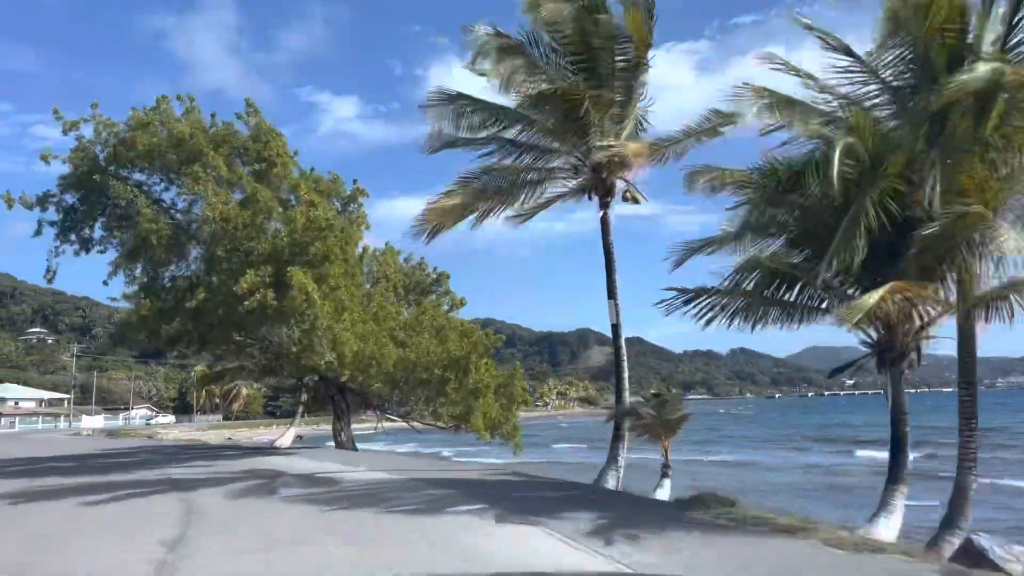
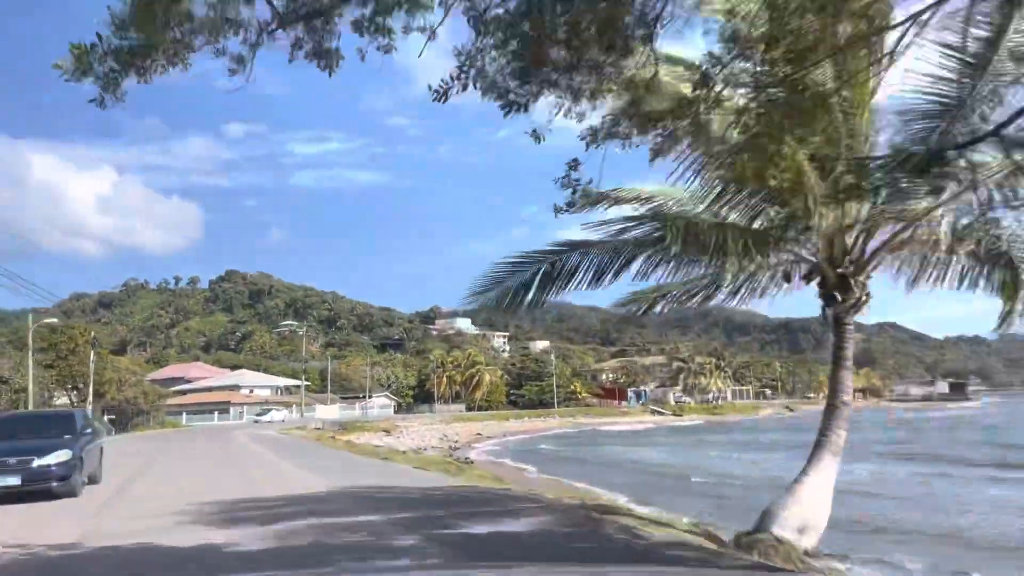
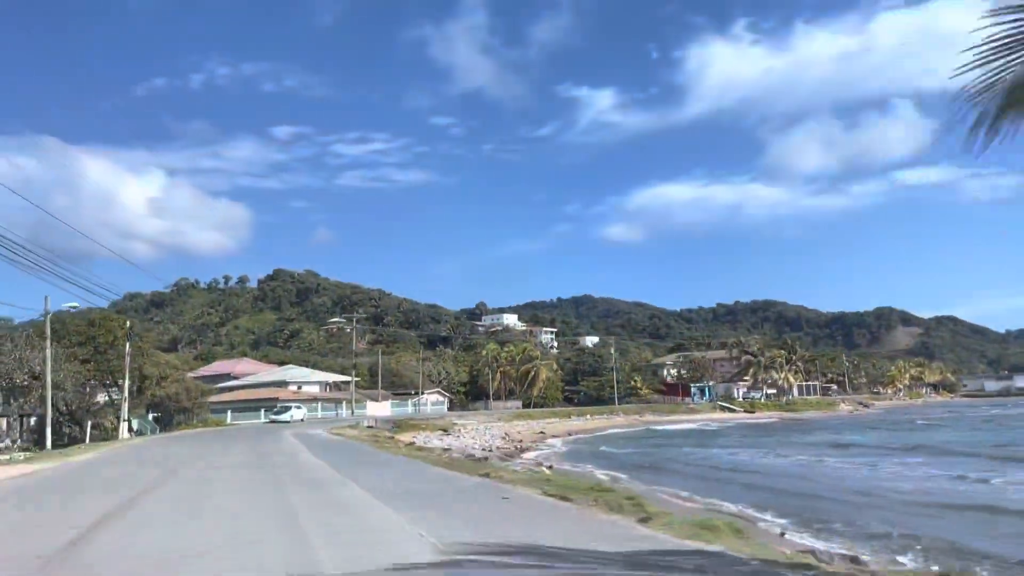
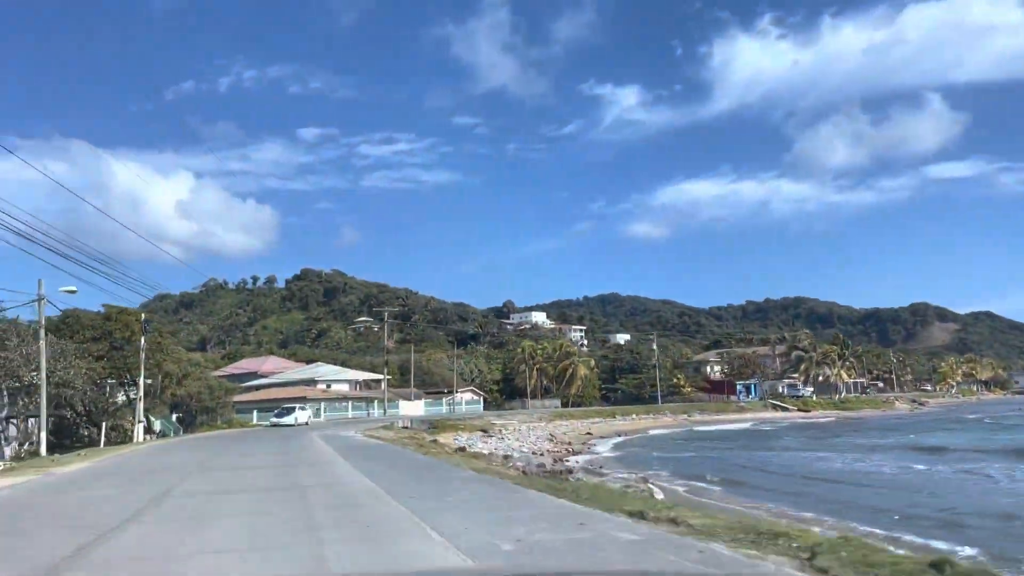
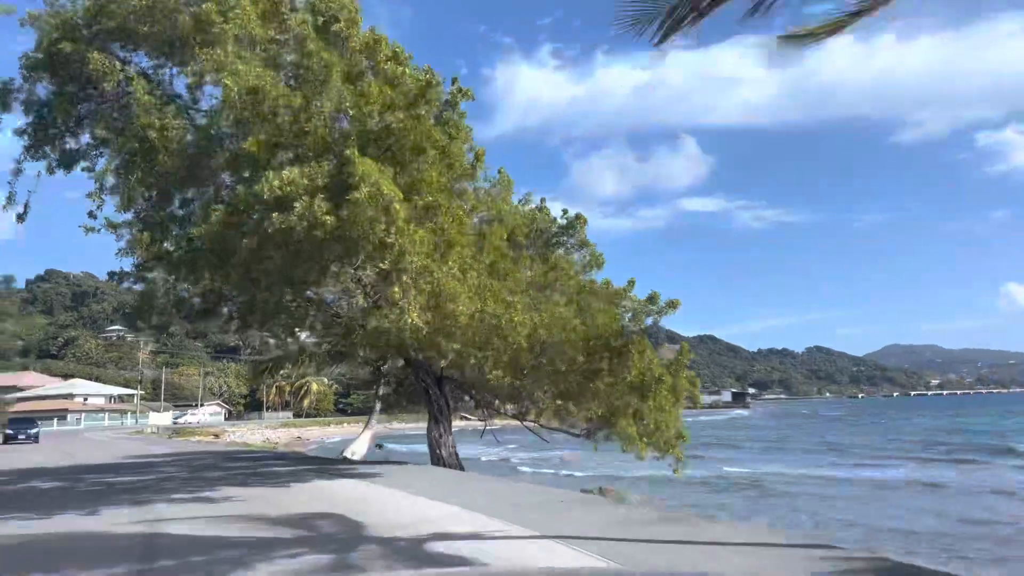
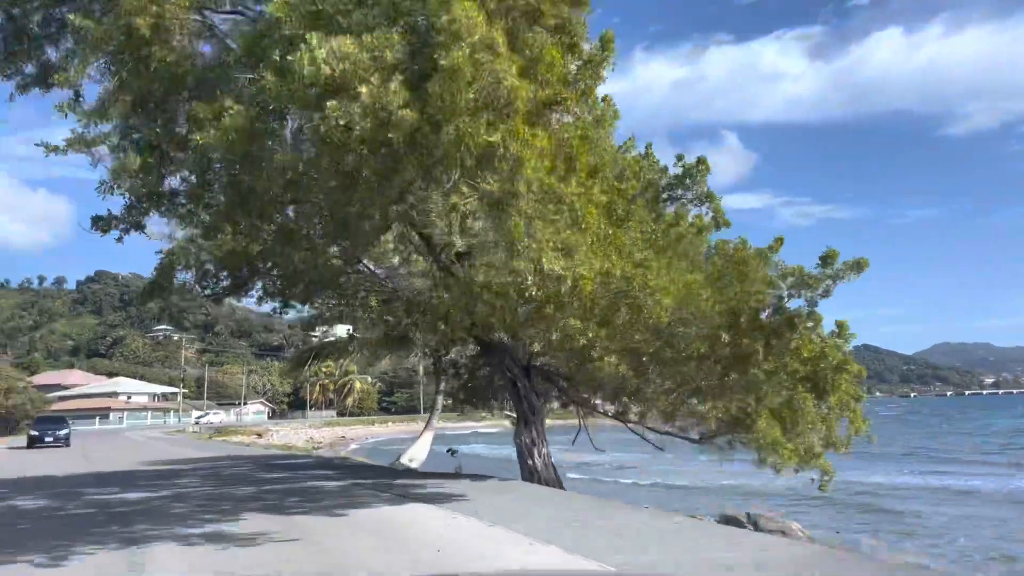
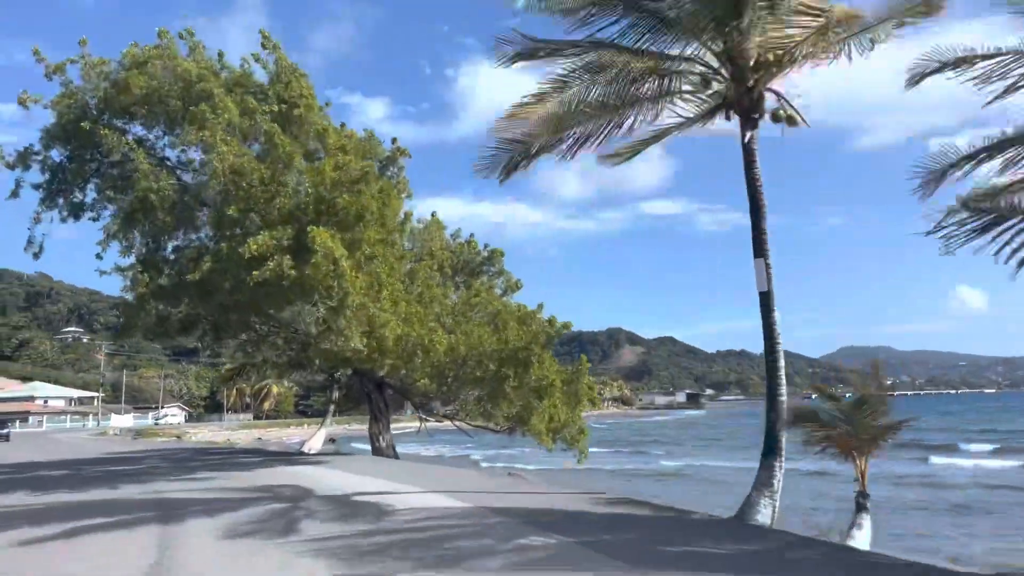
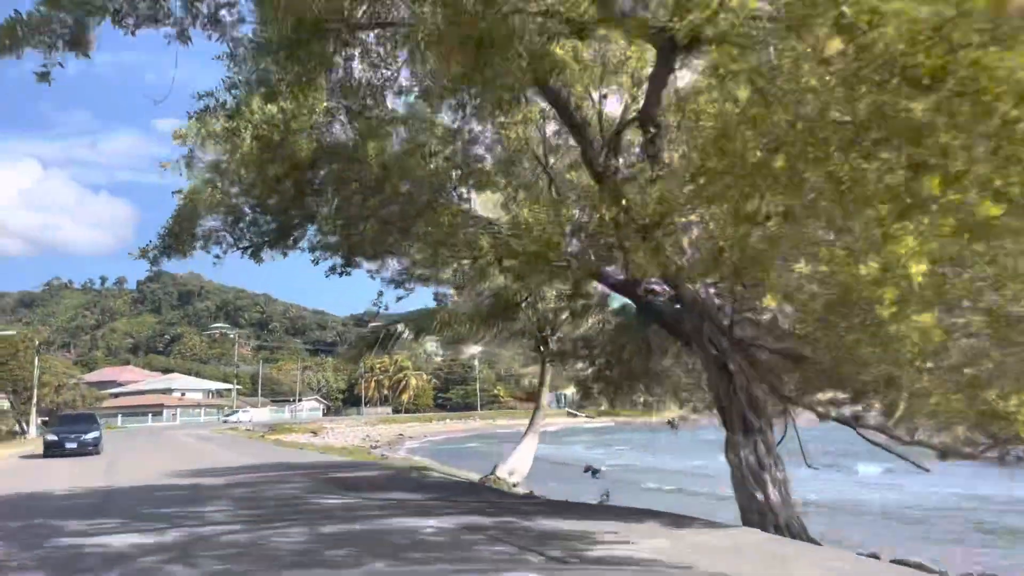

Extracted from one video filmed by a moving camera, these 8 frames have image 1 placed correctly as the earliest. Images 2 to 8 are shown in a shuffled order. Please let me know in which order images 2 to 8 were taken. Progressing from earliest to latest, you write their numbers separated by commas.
7, 5, 6, 8, 2, 3, 4
